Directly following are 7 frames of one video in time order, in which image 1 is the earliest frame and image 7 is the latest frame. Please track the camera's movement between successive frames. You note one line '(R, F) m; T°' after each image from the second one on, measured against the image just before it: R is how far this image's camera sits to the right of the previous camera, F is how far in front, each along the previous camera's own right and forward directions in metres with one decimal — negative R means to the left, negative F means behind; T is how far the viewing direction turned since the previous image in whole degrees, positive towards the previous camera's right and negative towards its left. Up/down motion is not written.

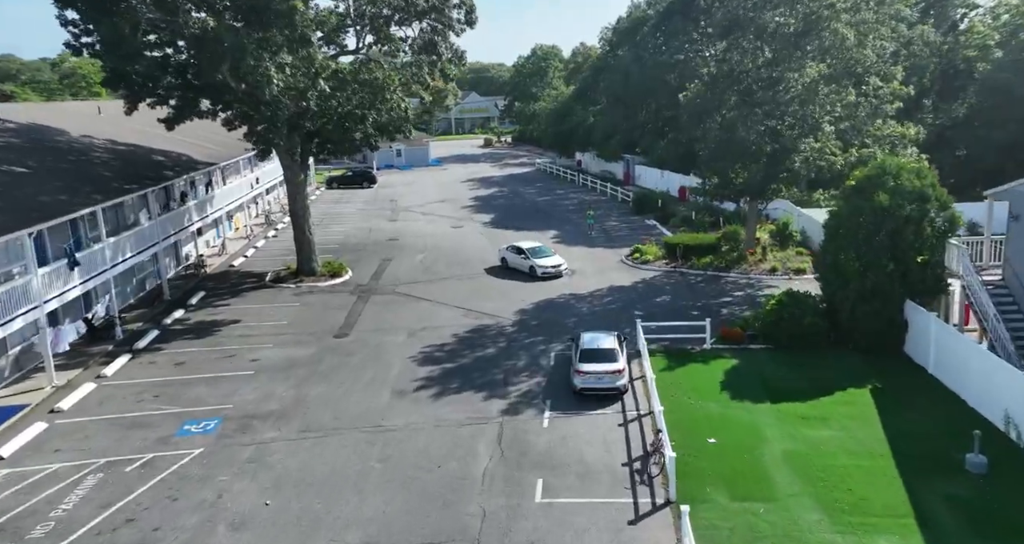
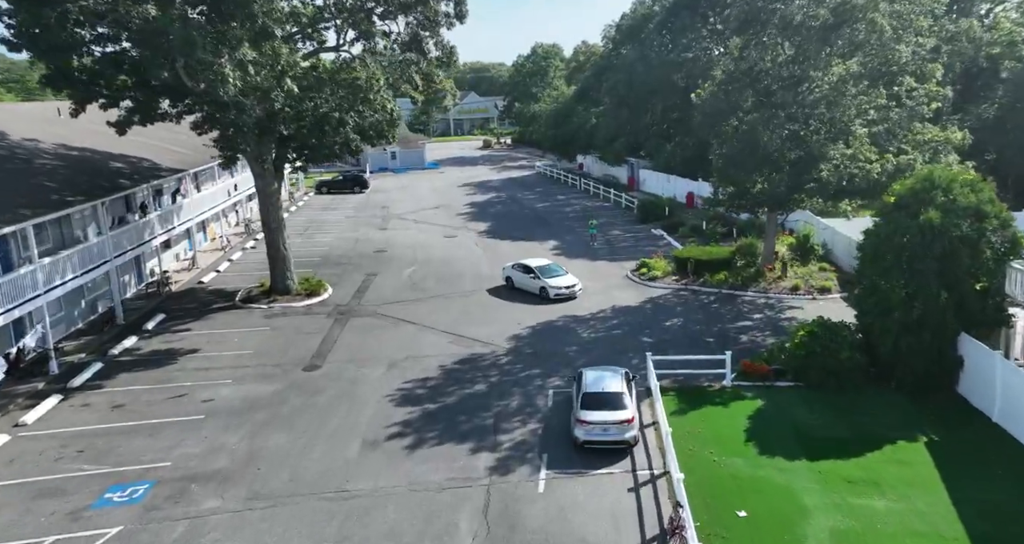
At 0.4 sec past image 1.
(+0.2, +2.5) m; 0°
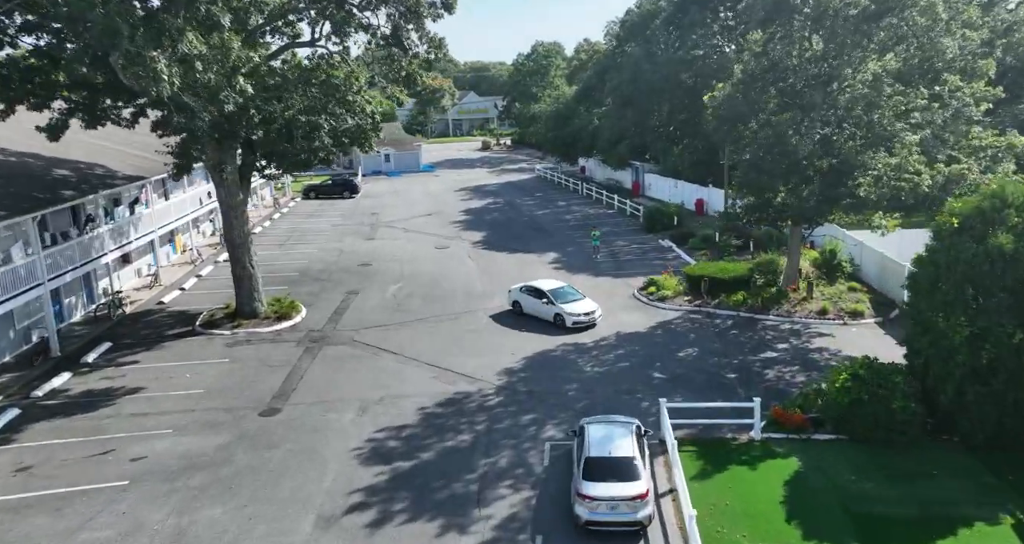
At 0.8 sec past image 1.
(+0.2, +2.6) m; 0°
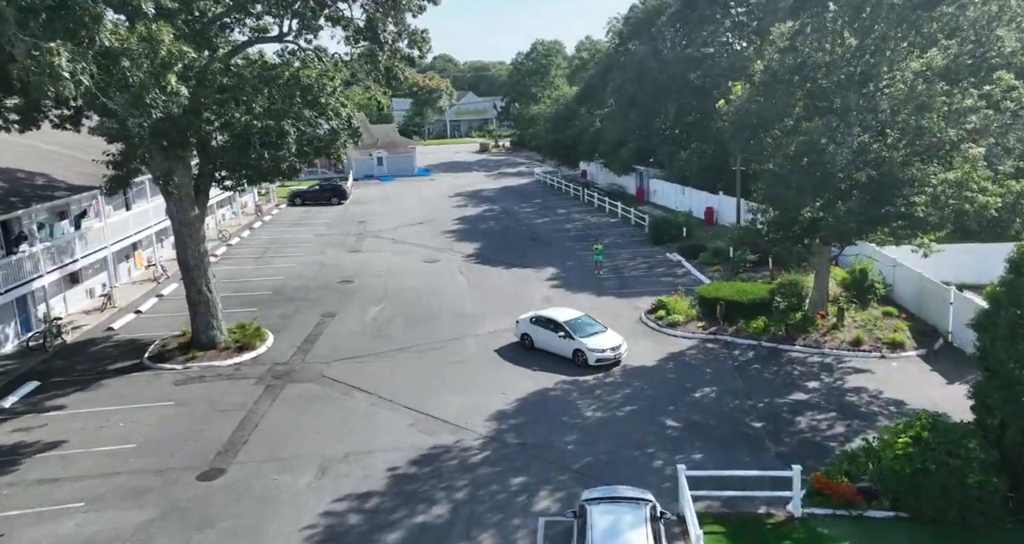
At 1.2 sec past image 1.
(+0.2, +2.6) m; 0°
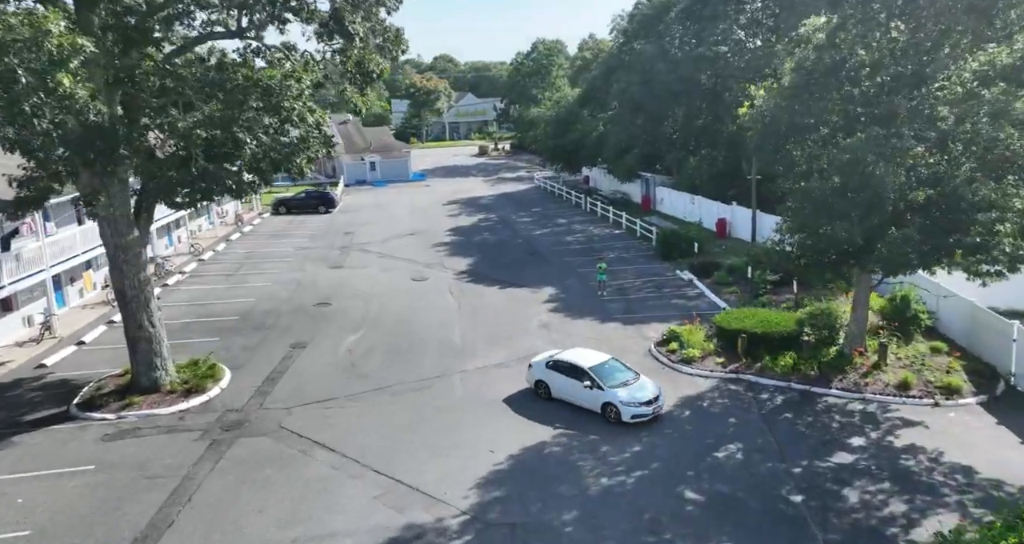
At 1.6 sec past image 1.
(+0.3, +2.7) m; 0°
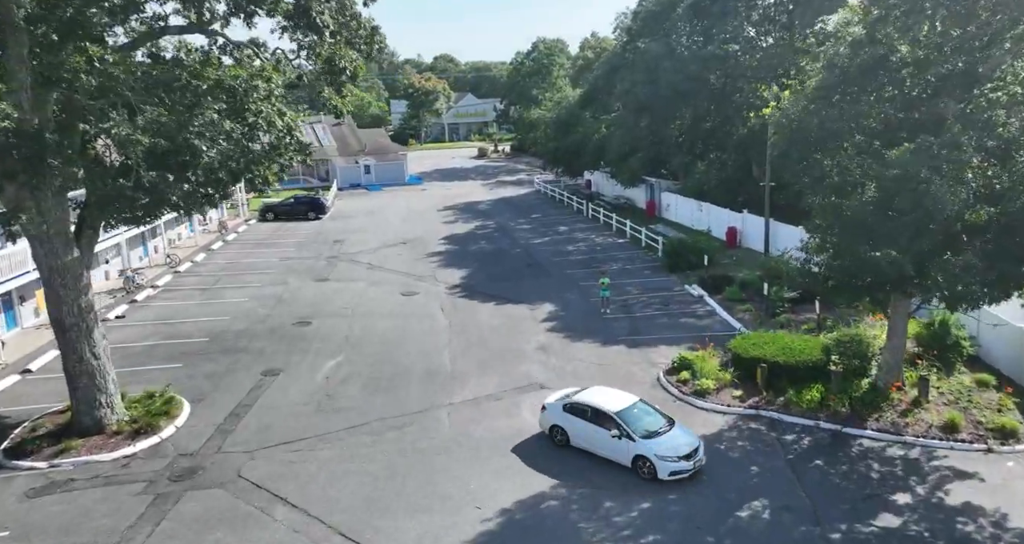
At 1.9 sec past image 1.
(+0.2, +2.0) m; 0°
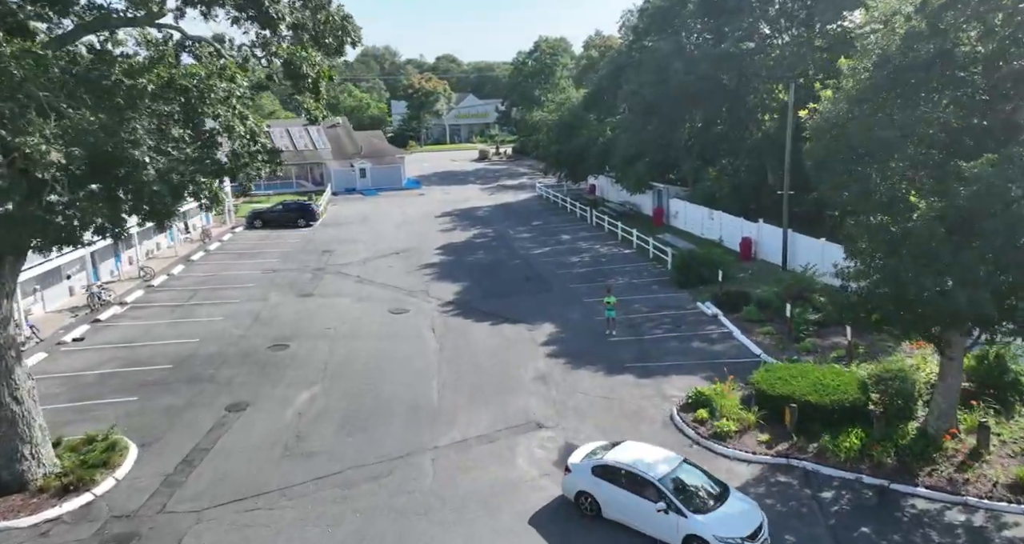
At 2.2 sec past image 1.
(+0.2, +2.1) m; 0°
